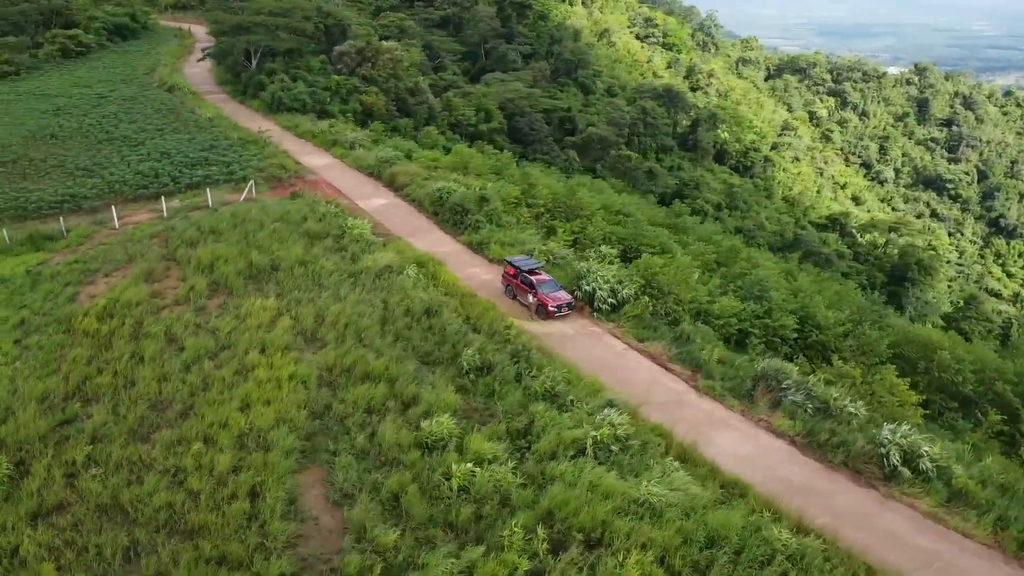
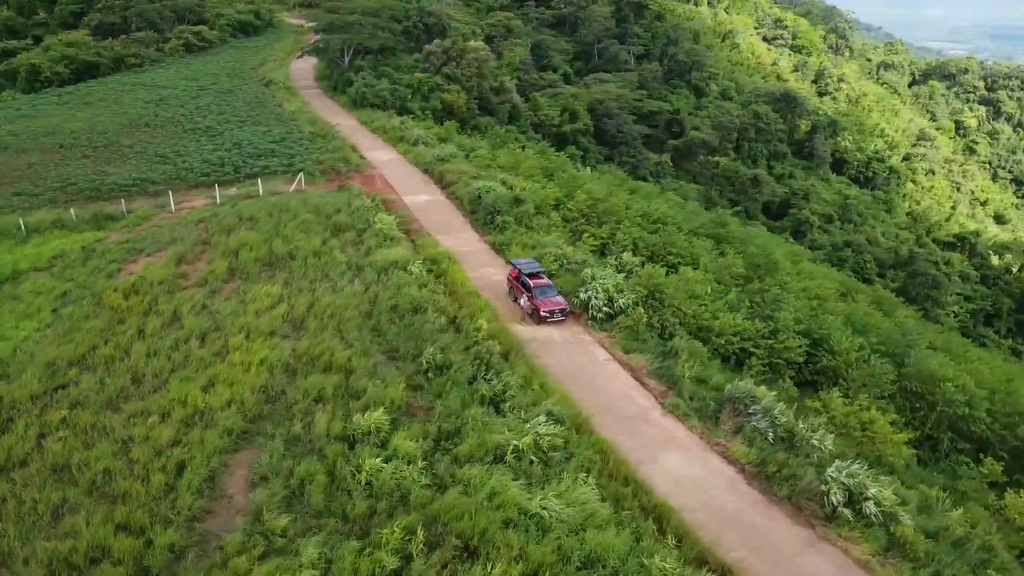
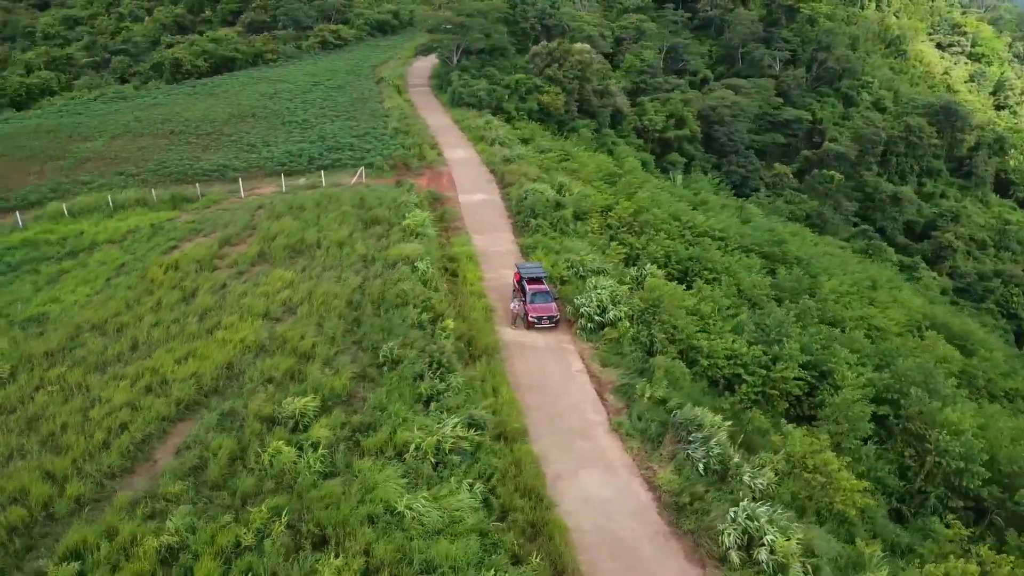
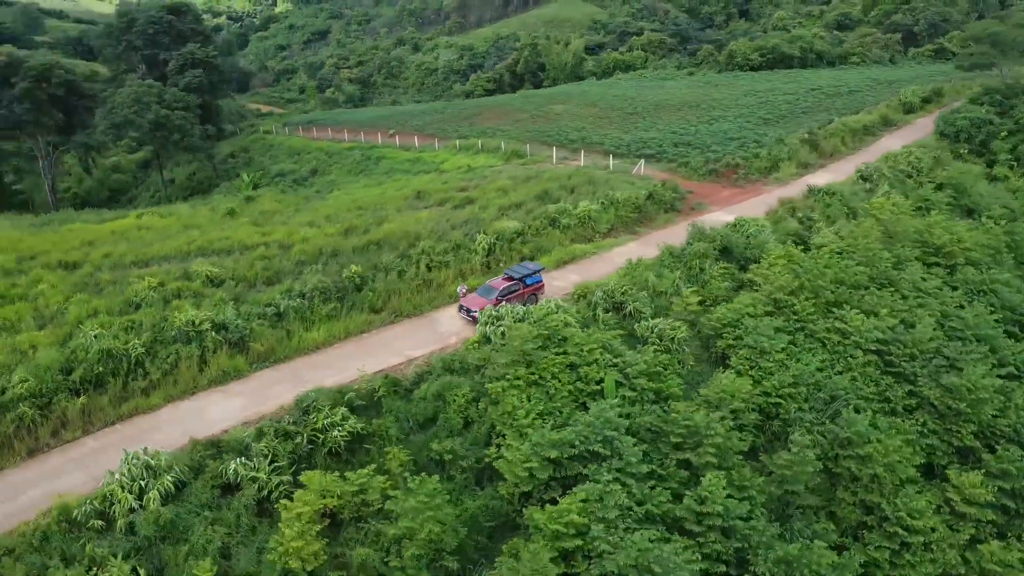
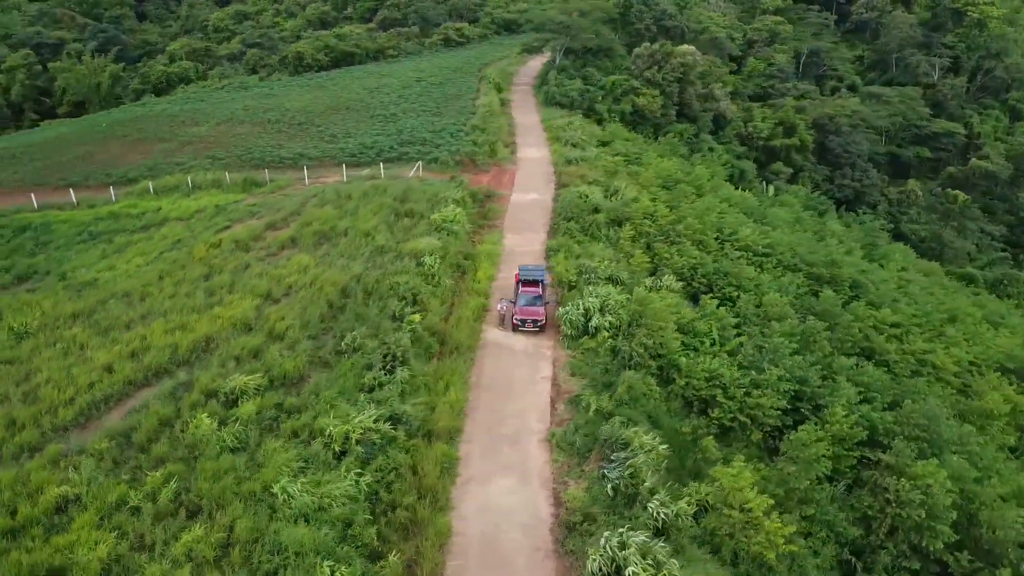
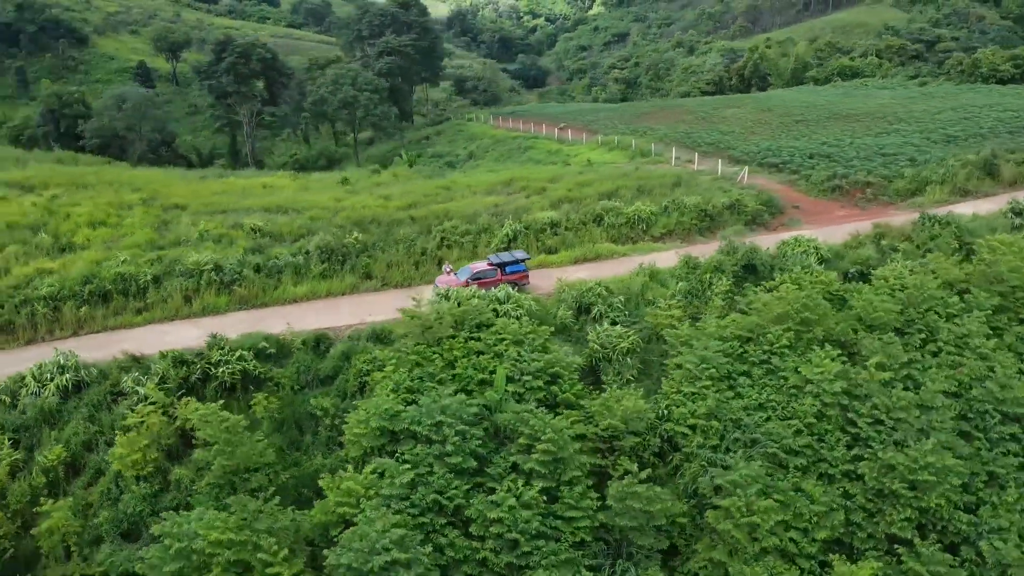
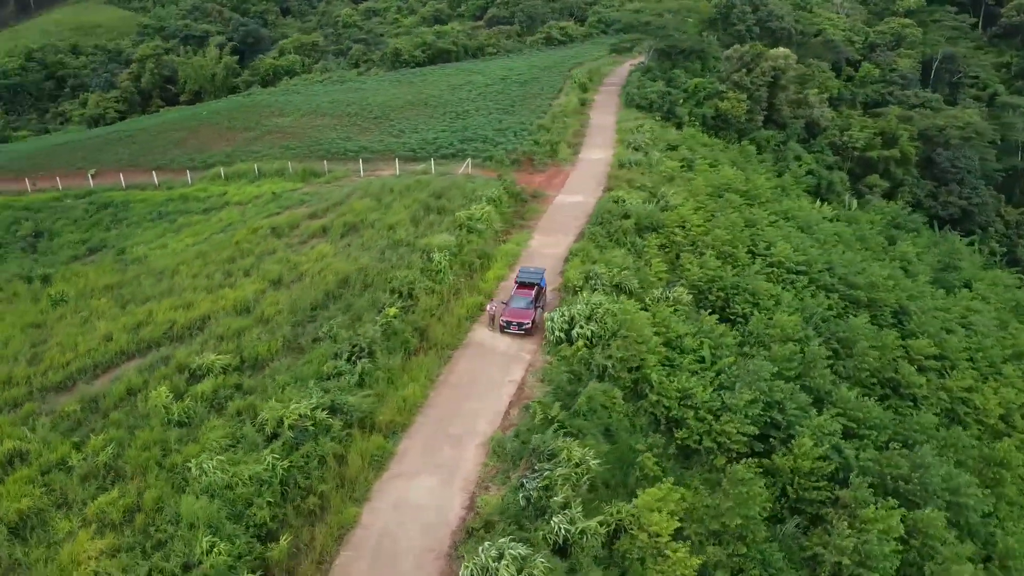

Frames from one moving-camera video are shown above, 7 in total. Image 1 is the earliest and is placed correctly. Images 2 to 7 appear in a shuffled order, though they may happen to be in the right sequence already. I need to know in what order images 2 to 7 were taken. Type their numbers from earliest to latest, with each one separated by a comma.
2, 3, 5, 7, 4, 6
